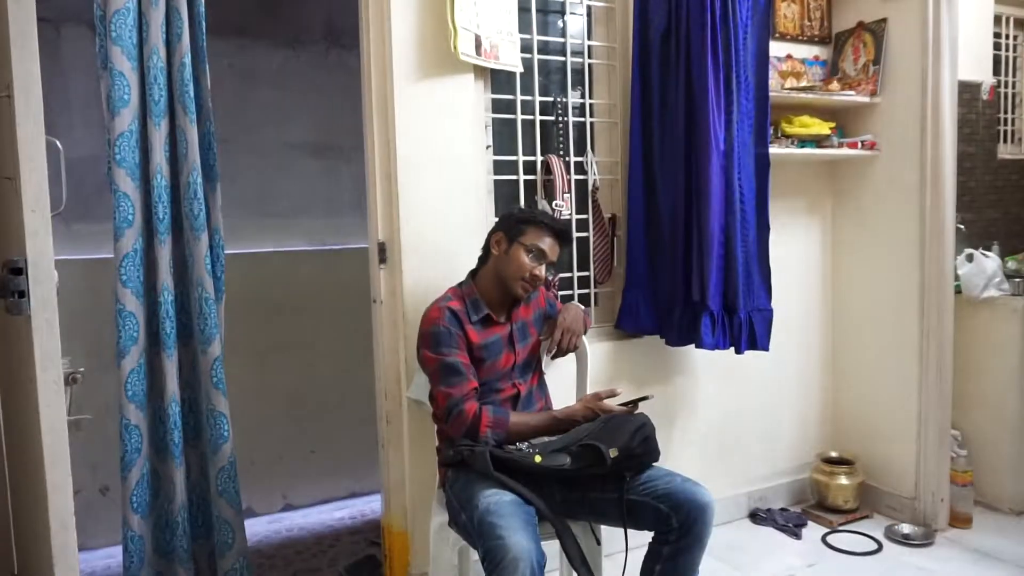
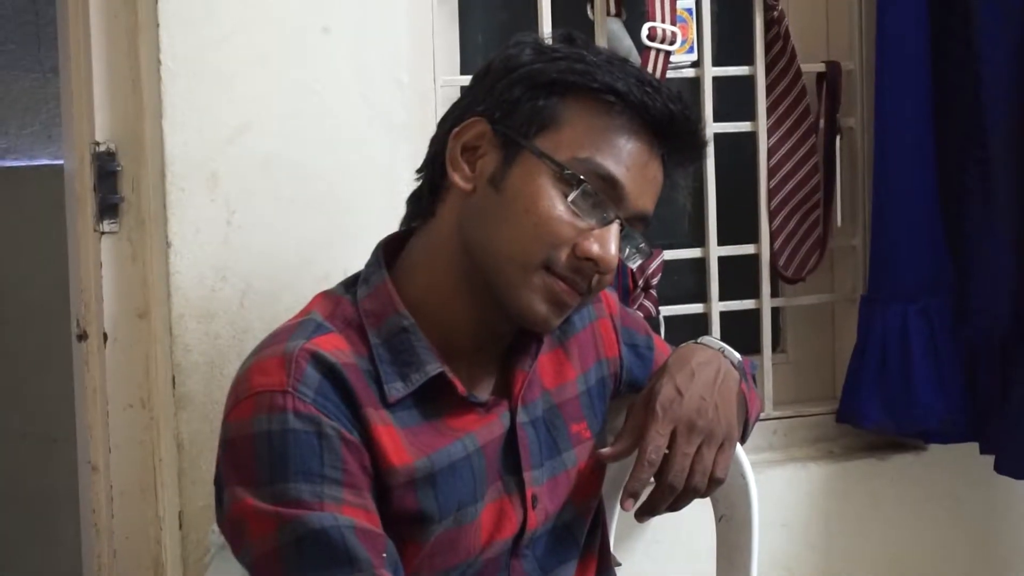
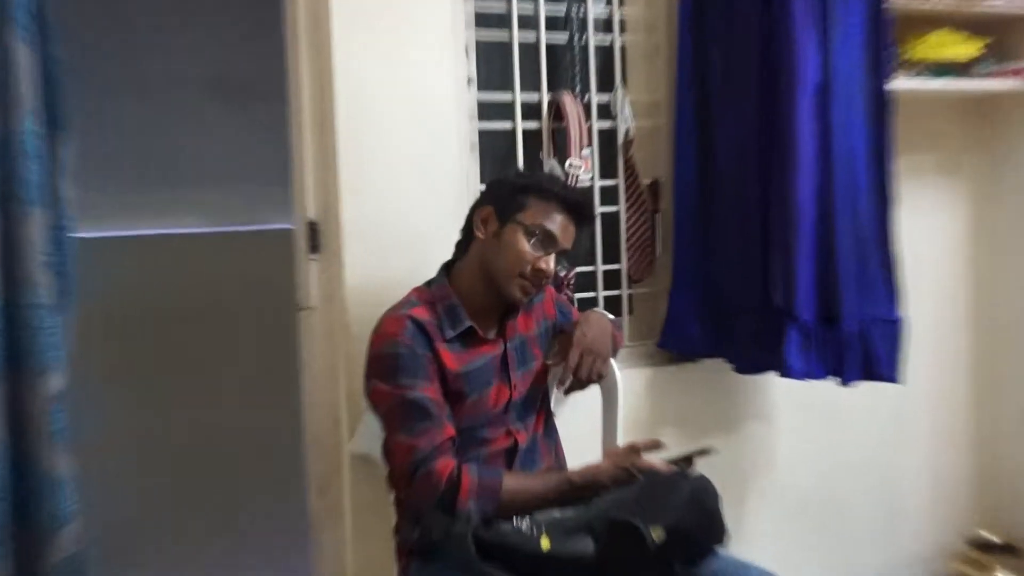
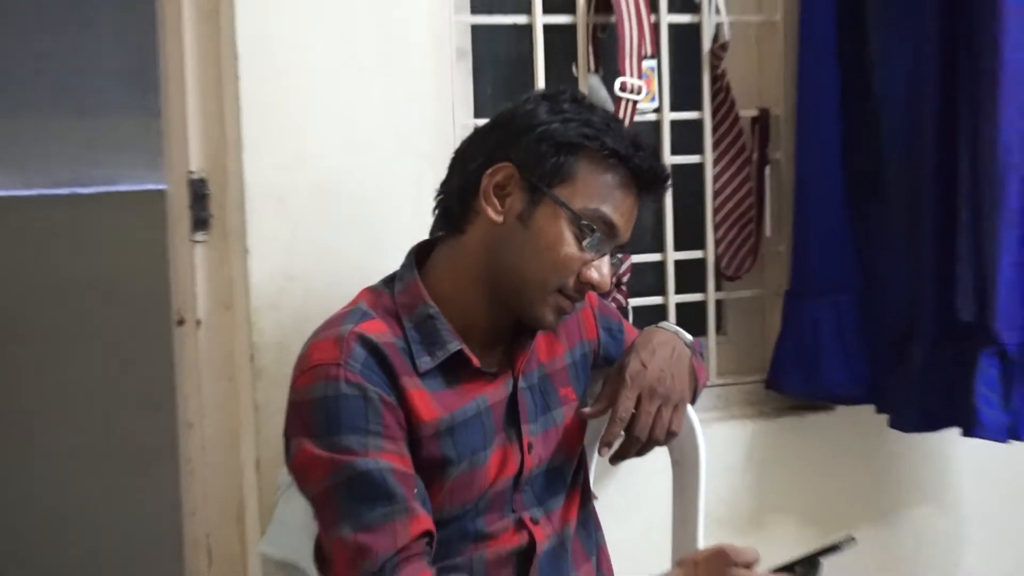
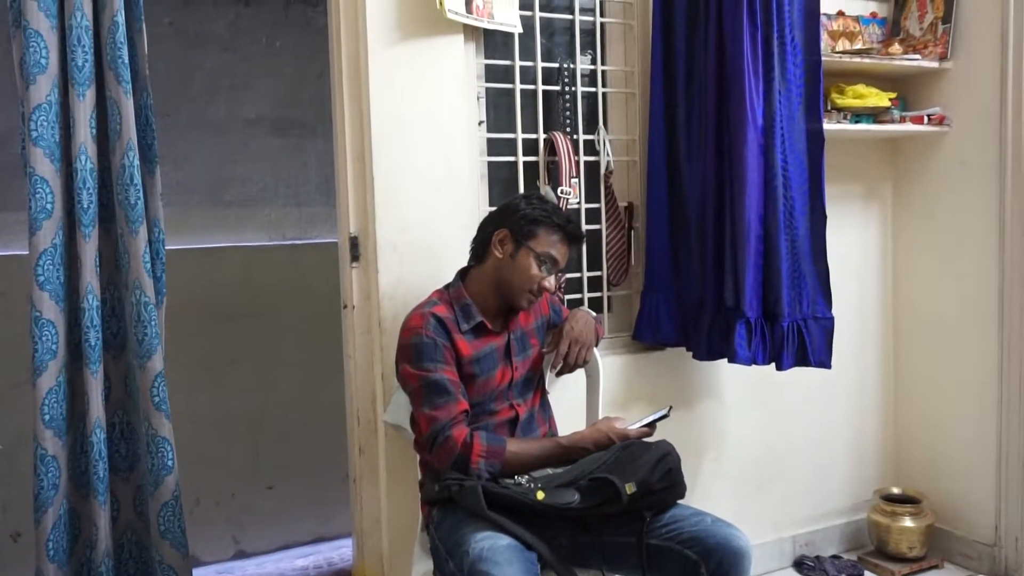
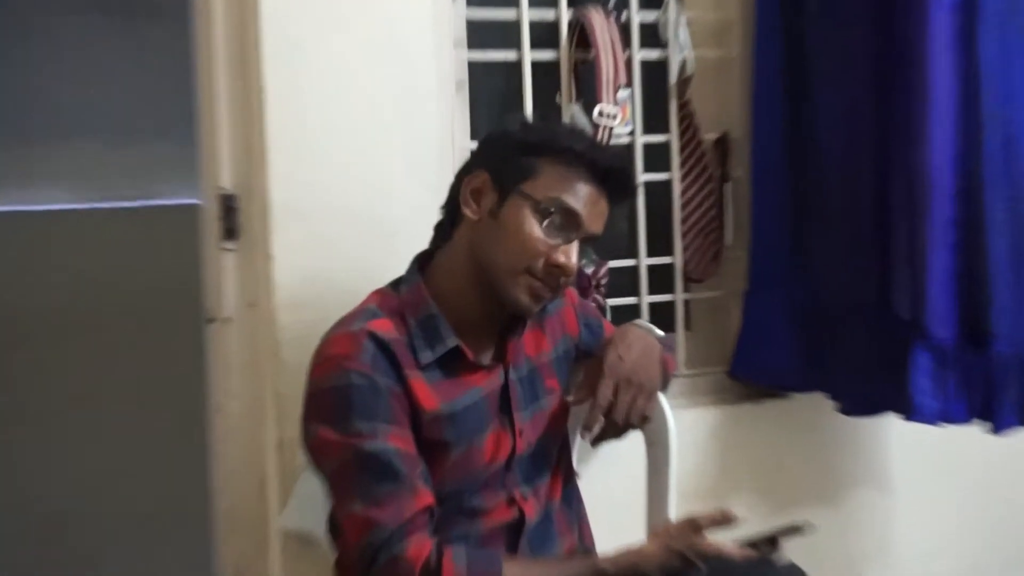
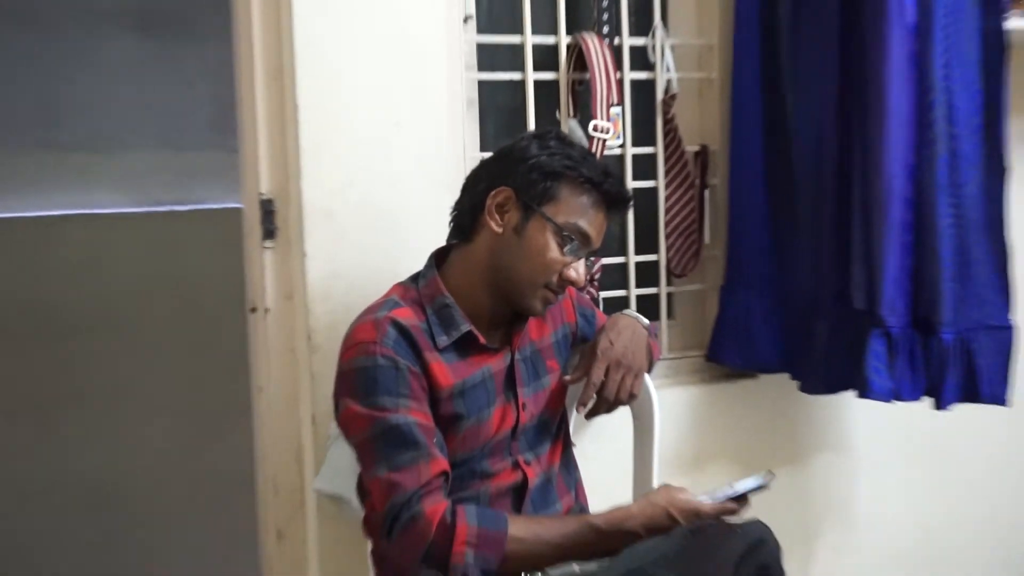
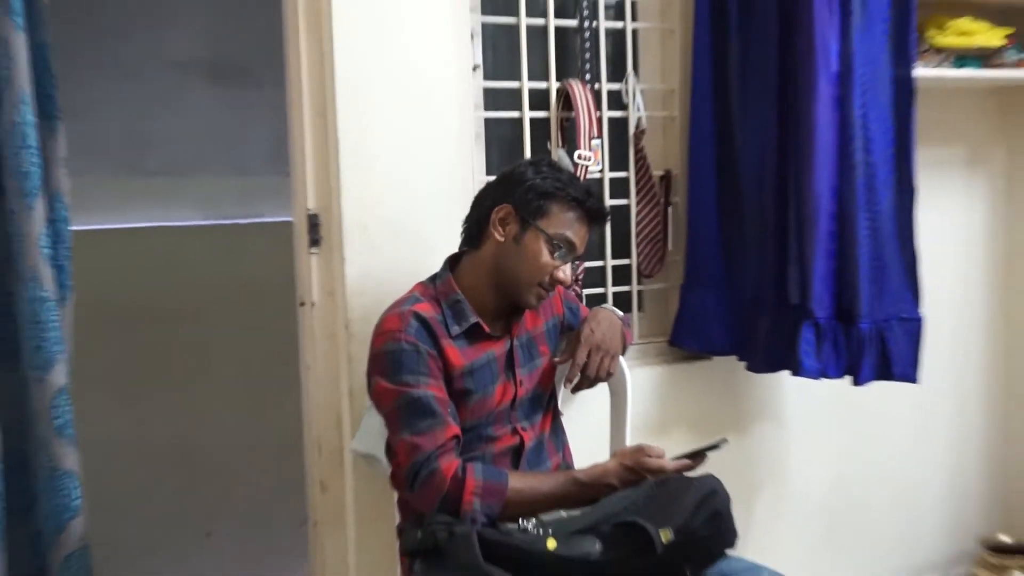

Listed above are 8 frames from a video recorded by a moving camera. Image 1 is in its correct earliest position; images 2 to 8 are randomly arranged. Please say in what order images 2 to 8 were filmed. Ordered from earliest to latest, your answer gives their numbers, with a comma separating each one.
3, 6, 2, 4, 7, 8, 5
